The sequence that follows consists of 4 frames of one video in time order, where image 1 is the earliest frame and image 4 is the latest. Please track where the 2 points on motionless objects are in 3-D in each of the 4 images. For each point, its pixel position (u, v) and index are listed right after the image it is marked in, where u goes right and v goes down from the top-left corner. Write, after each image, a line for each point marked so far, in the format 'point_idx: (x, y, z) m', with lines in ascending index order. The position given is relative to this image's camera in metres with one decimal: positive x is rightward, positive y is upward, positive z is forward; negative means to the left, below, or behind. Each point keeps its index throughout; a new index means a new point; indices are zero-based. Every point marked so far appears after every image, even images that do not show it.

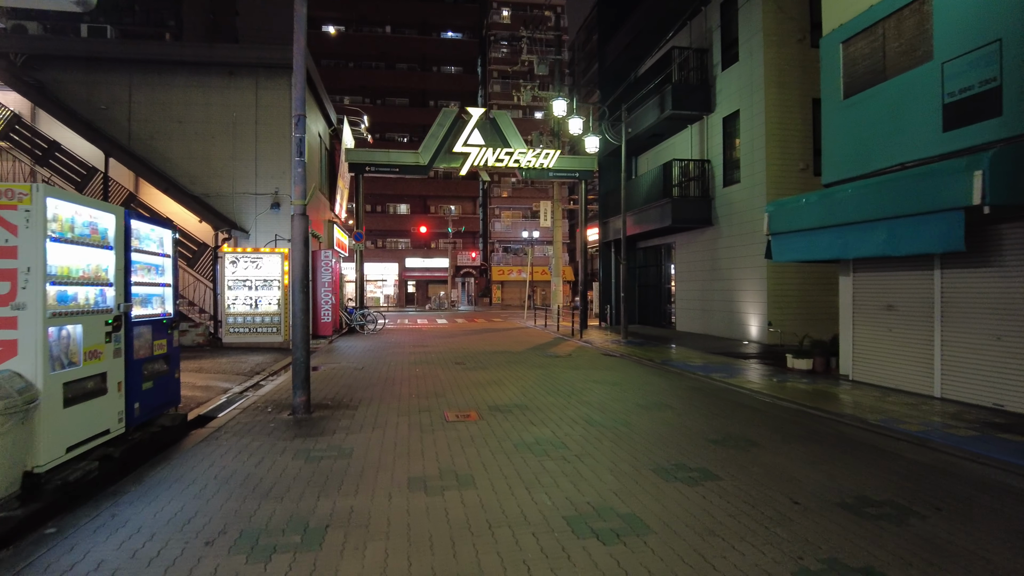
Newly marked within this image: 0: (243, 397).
0: (-3.4, -1.4, +8.8) m
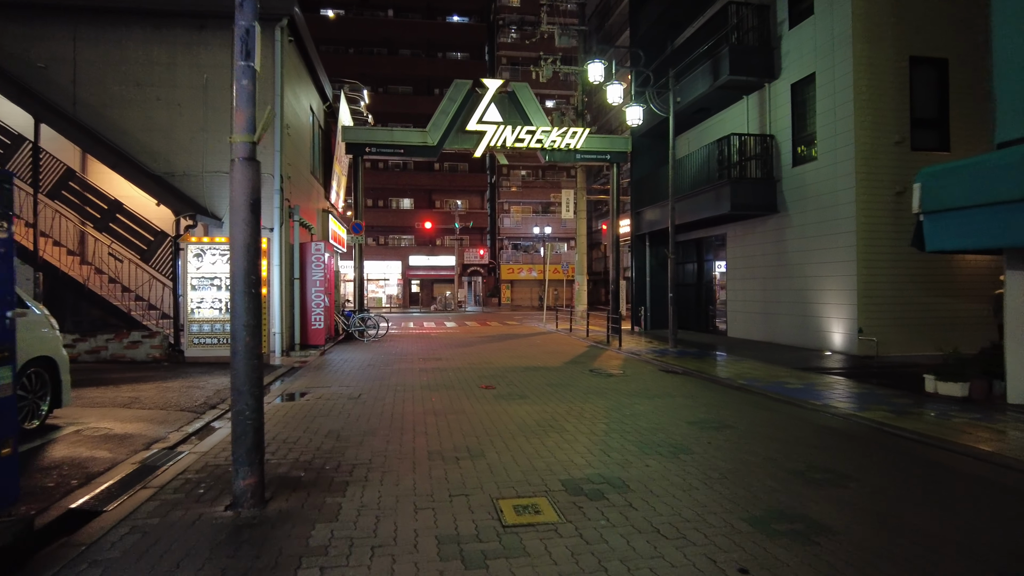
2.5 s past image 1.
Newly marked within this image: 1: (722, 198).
0: (-2.8, -1.4, +5.7) m
1: (+5.3, +2.3, +17.1) m
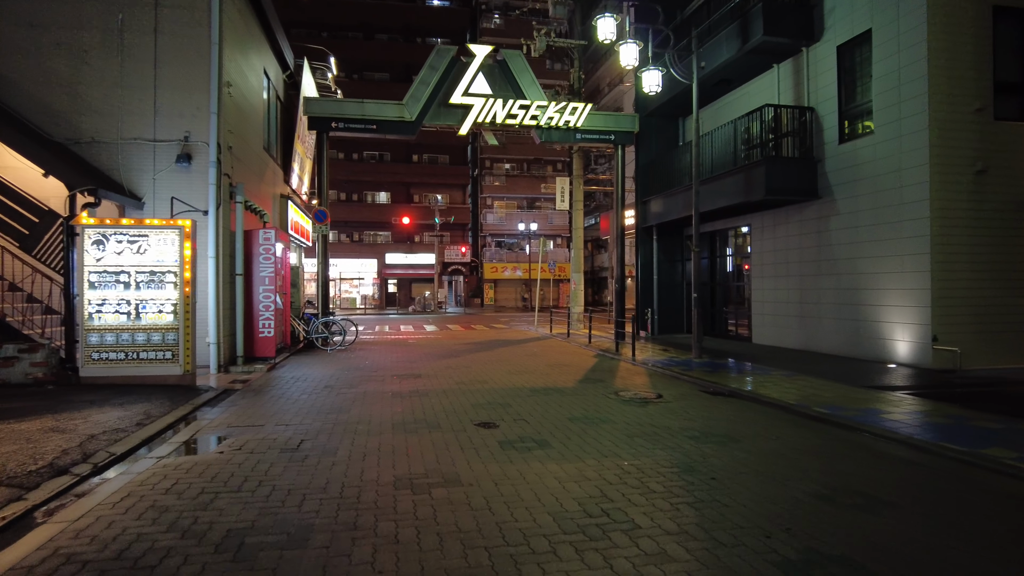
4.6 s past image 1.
0: (-2.6, -1.4, +2.9) m
1: (+5.1, +2.3, +14.5) m
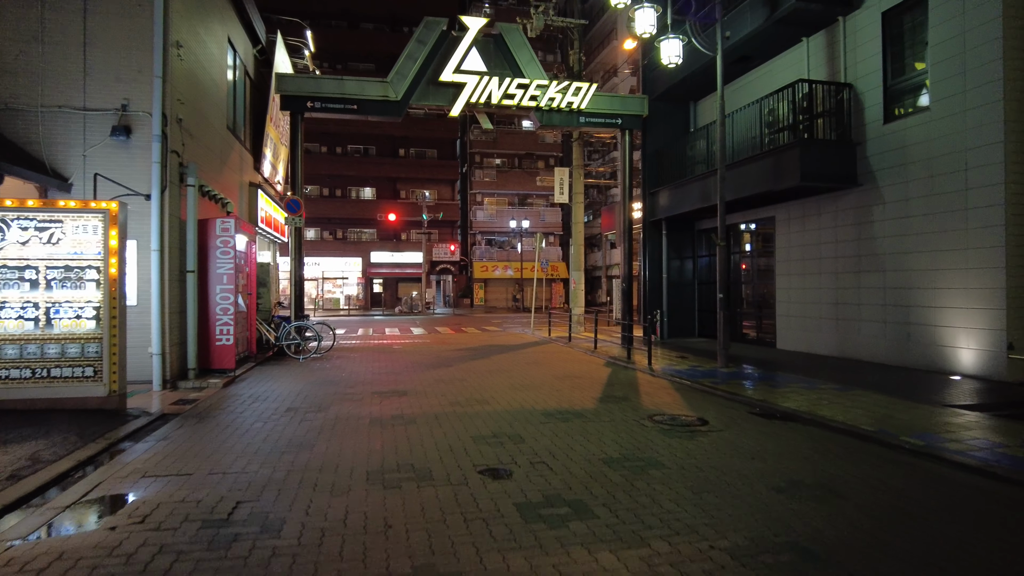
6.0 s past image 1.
0: (-2.4, -1.4, +1.0) m
1: (+5.1, +2.3, +12.8) m
